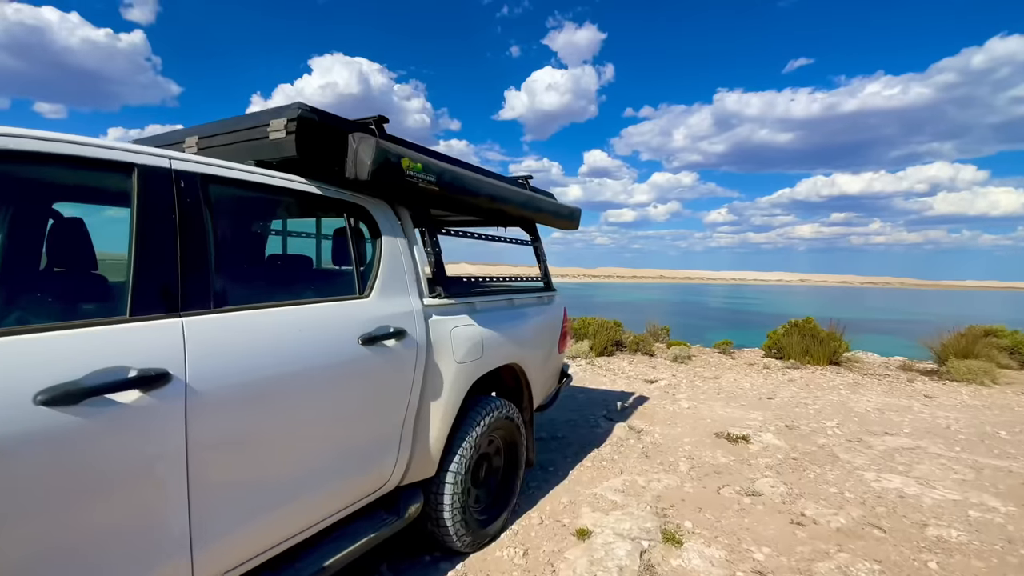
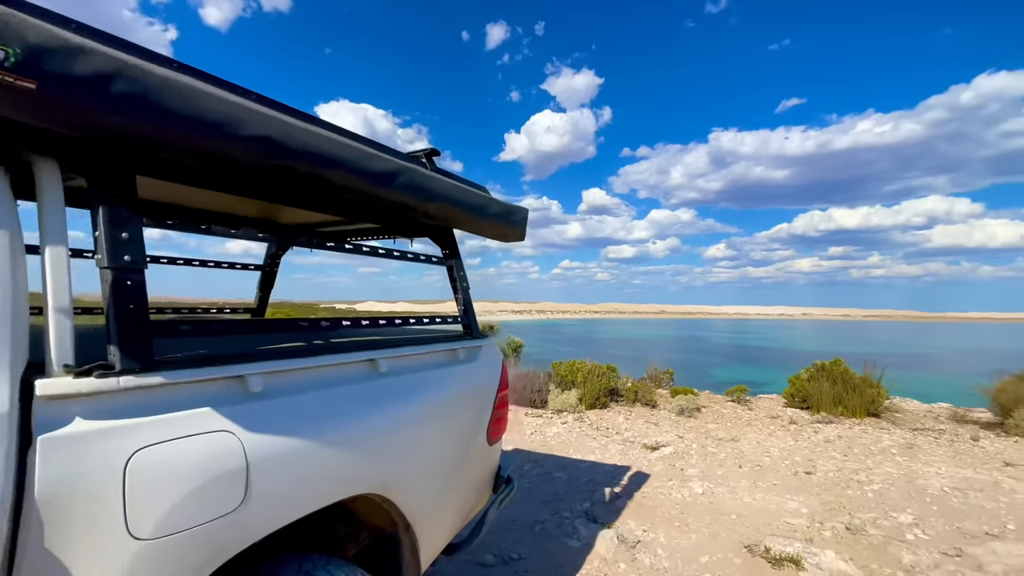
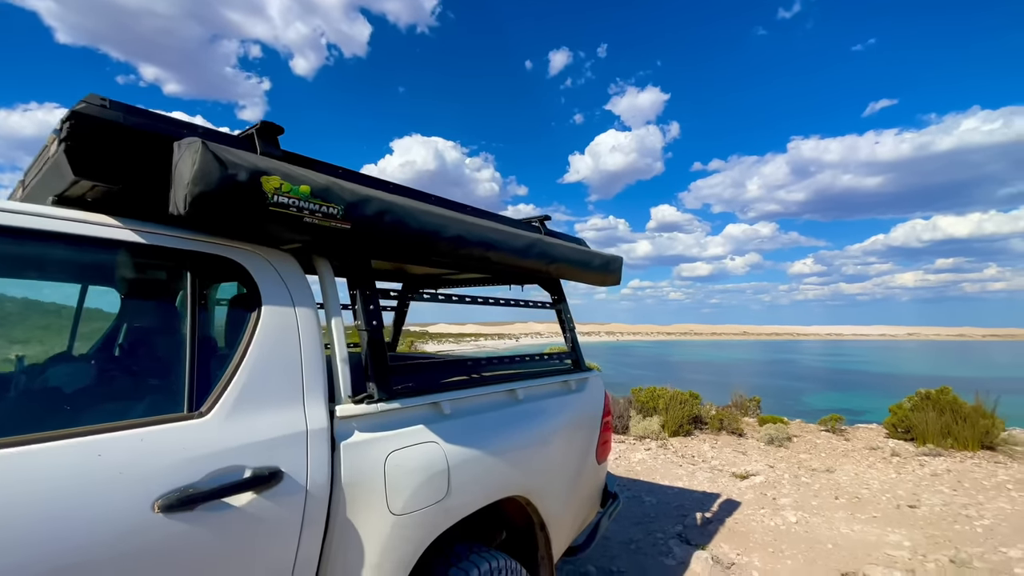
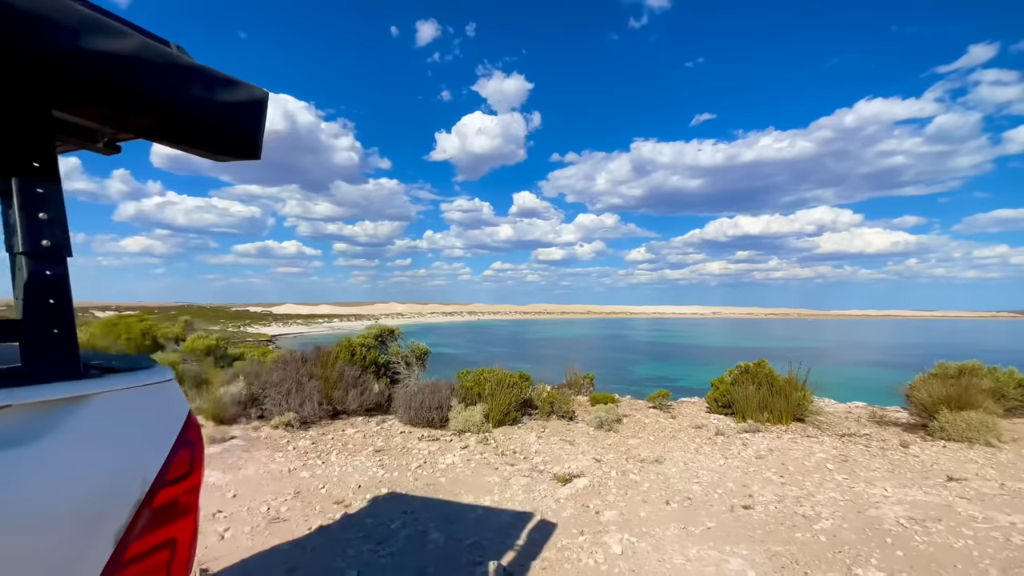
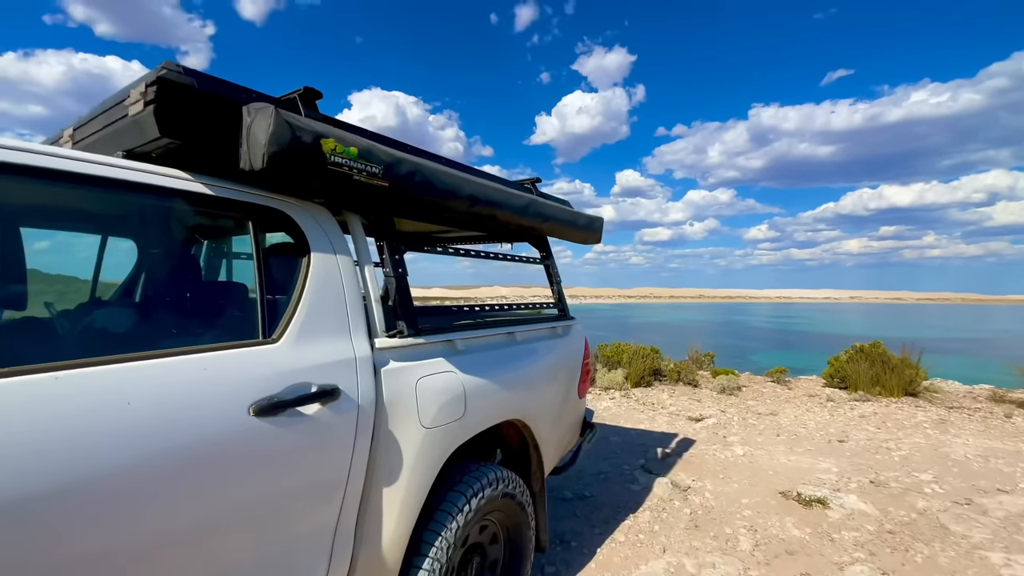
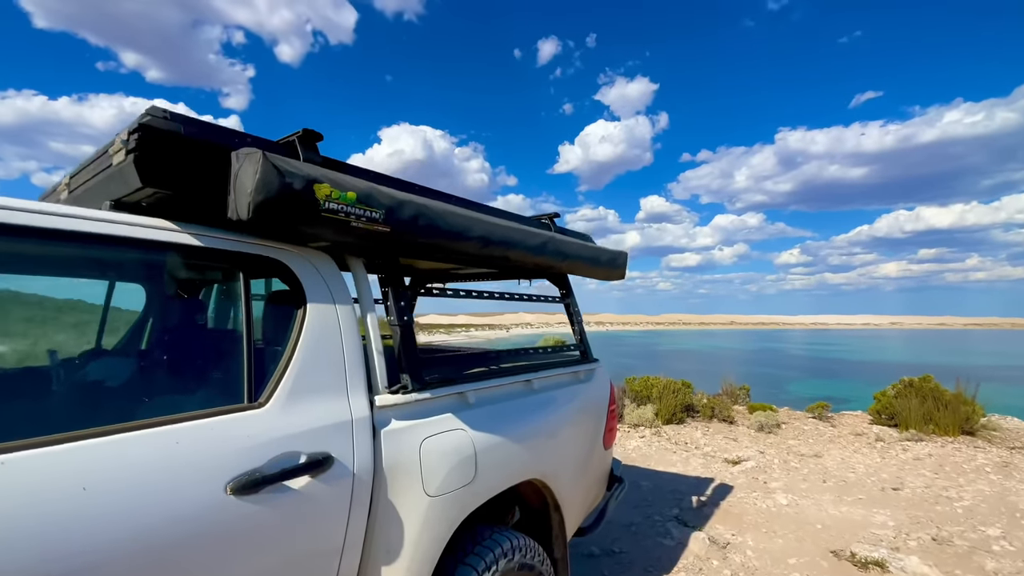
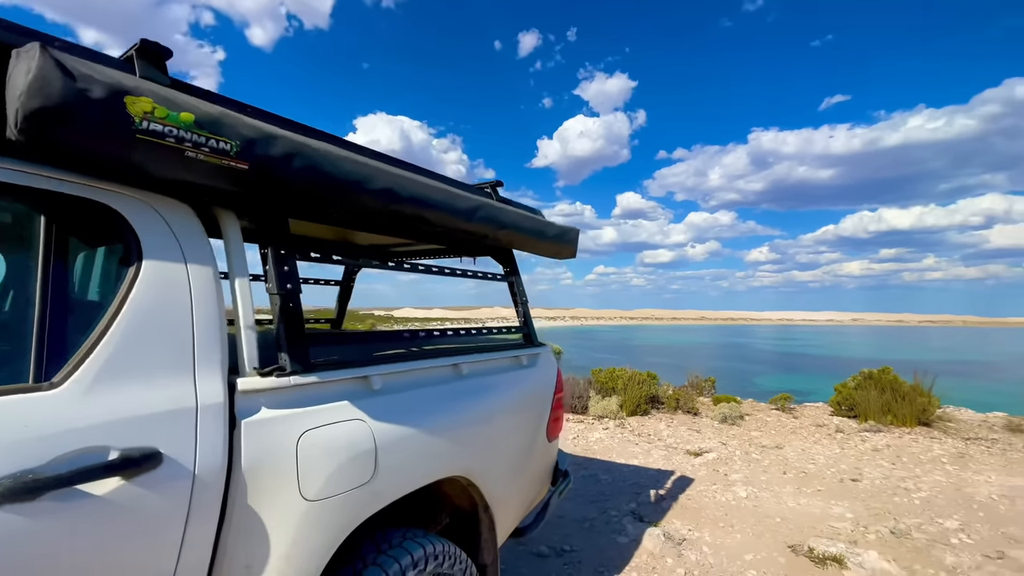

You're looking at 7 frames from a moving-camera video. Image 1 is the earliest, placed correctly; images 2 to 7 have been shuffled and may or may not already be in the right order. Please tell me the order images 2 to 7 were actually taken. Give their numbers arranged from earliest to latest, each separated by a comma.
5, 6, 3, 7, 2, 4
